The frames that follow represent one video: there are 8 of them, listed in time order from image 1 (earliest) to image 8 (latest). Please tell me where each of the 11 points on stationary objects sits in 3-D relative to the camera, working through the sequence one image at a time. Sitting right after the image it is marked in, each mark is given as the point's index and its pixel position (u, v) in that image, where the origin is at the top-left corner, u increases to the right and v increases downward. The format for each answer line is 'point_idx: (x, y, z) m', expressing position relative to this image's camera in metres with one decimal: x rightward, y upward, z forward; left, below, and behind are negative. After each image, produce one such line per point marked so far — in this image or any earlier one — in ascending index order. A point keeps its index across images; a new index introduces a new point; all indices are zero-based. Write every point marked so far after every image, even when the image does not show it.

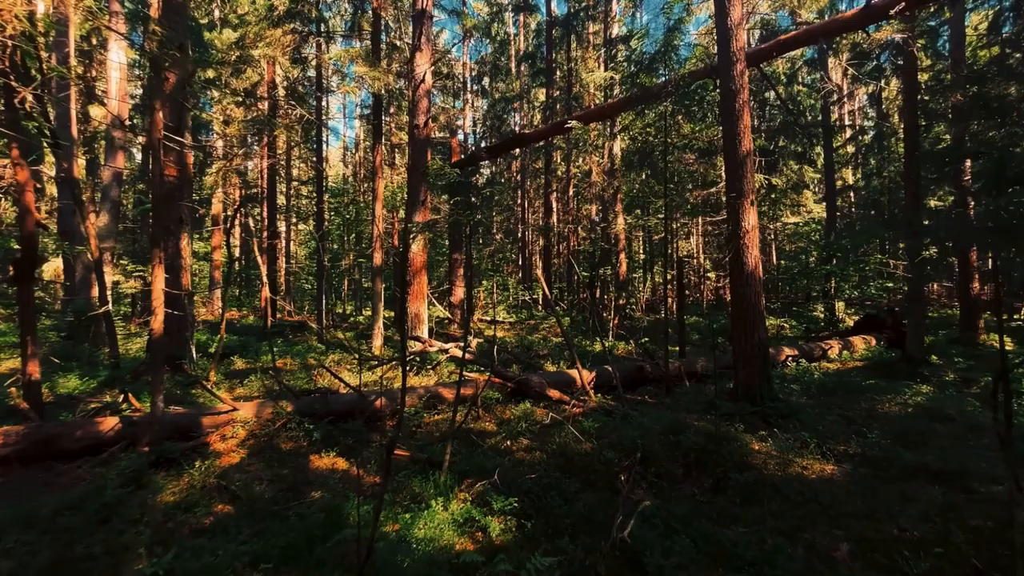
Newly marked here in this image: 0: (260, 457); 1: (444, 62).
0: (-3.1, -2.1, +5.8) m
1: (-2.3, +7.7, +16.4) m
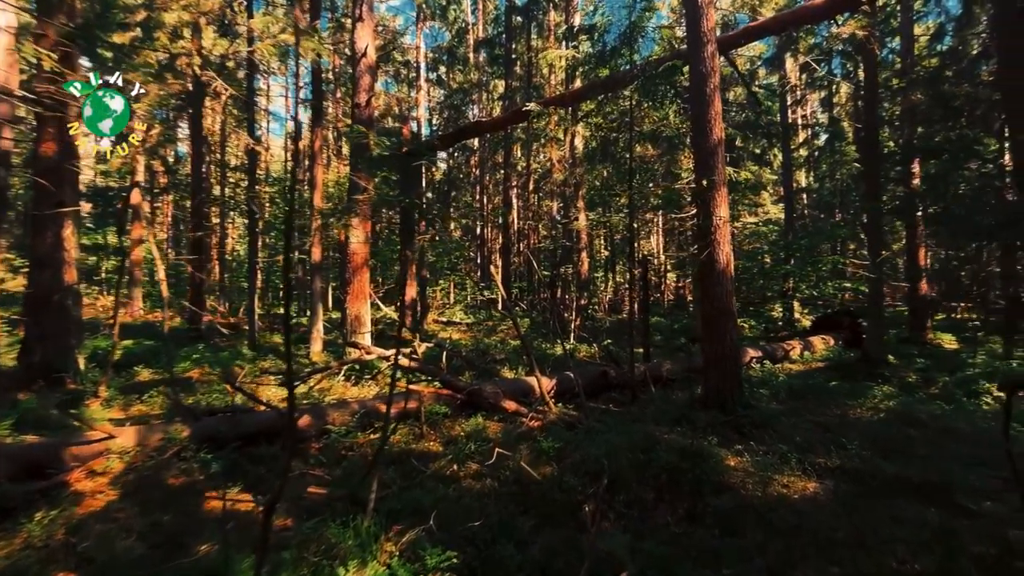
0: (-3.6, -2.0, +4.6) m
1: (-3.7, +7.7, +15.2) m
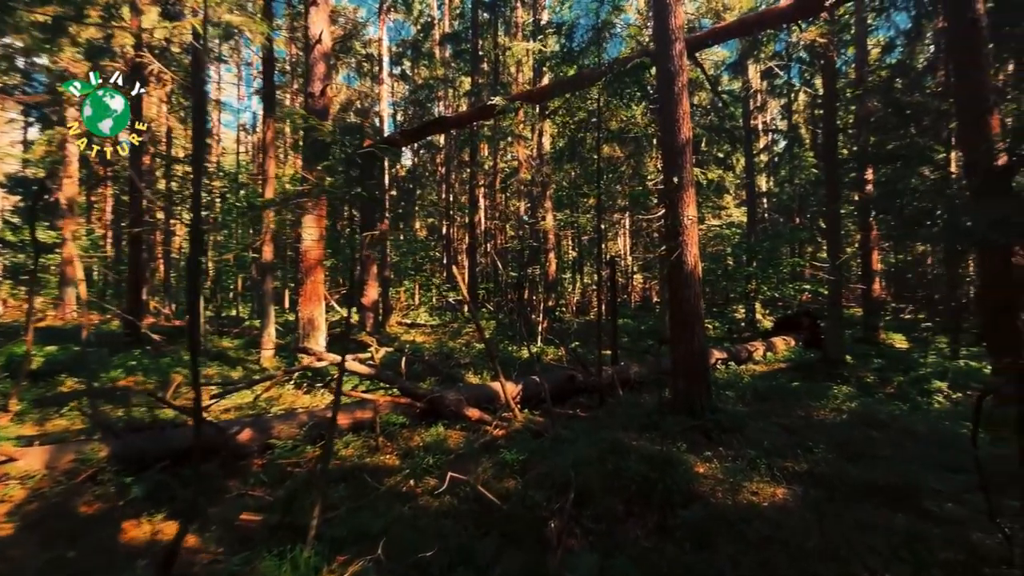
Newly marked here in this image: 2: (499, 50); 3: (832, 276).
0: (-4.0, -2.0, +4.0) m
1: (-4.7, +7.7, +14.6) m
2: (-0.4, +7.9, +15.9) m
3: (+9.7, +0.3, +14.5) m
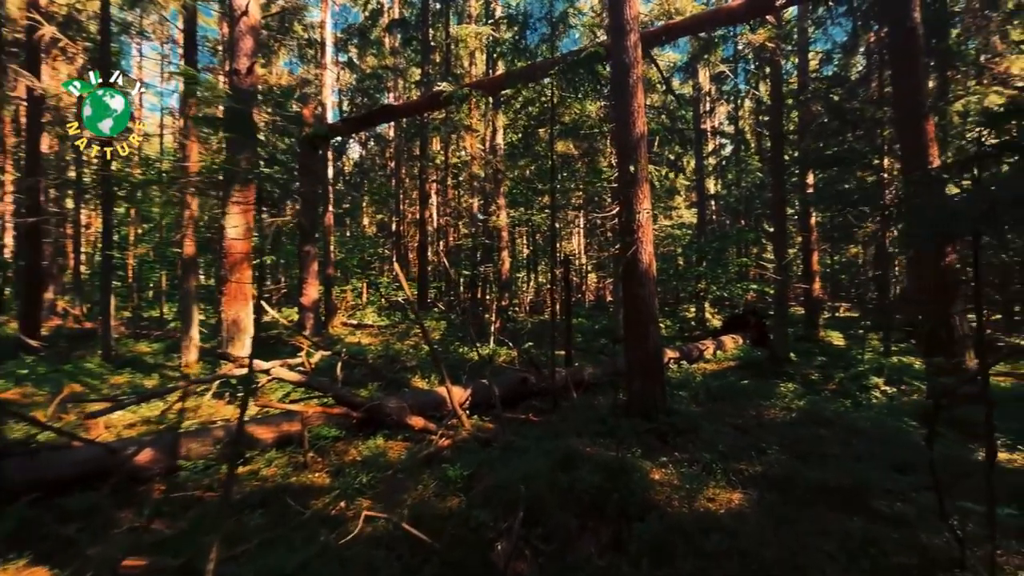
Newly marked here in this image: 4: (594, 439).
0: (-4.4, -2.0, +3.2) m
1: (-6.1, +7.7, +13.6) m
2: (-2.0, +7.9, +15.3) m
3: (+8.3, +0.4, +14.9) m
4: (+1.2, -2.1, +6.8) m
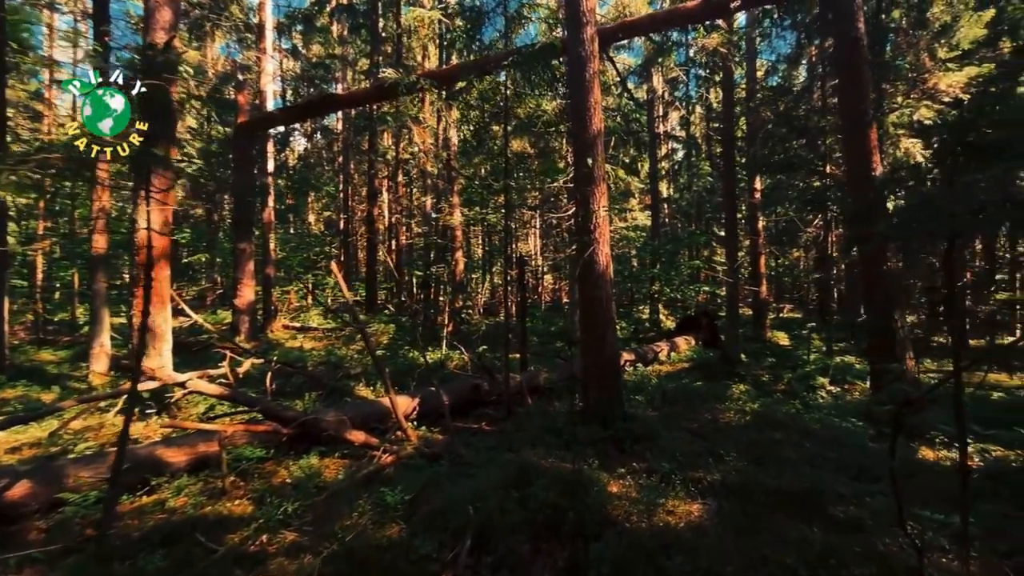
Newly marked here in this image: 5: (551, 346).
0: (-4.7, -2.0, +2.3) m
1: (-7.3, +7.7, +12.6) m
2: (-3.4, +7.9, +14.7) m
3: (+6.9, +0.3, +15.1) m
4: (+0.5, -2.1, +6.4) m
5: (+1.1, -1.6, +13.0) m
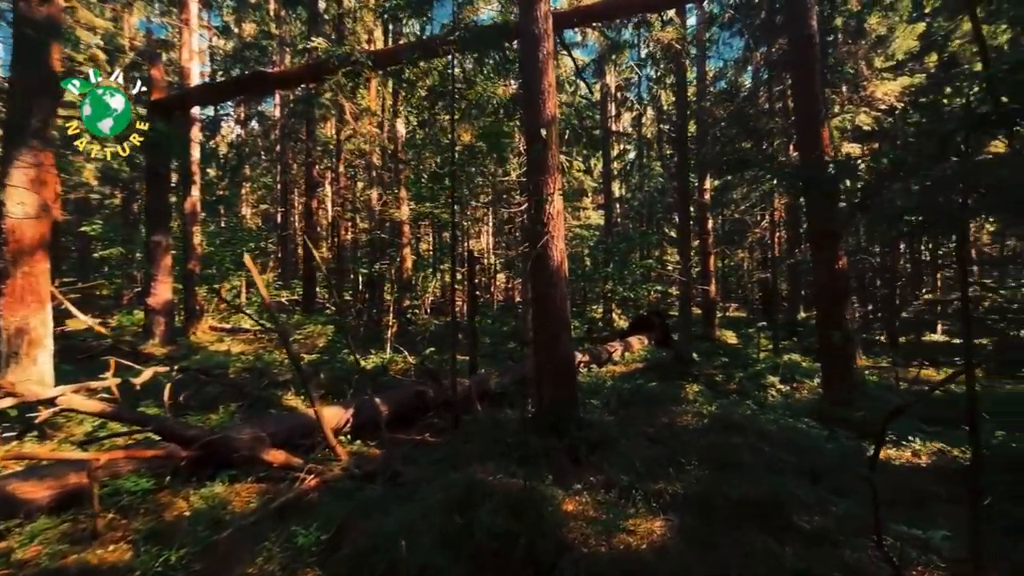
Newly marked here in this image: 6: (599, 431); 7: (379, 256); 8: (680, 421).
0: (-5.0, -2.0, +1.3) m
1: (-8.5, +7.7, +11.2) m
2: (-4.8, +7.9, +13.7) m
3: (+5.3, +0.3, +15.1) m
4: (-0.2, -2.1, +5.8) m
5: (-0.2, -1.5, +12.4) m
6: (+1.2, -2.0, +6.5) m
7: (-3.9, +0.9, +14.1) m
8: (+2.7, -2.2, +7.7) m
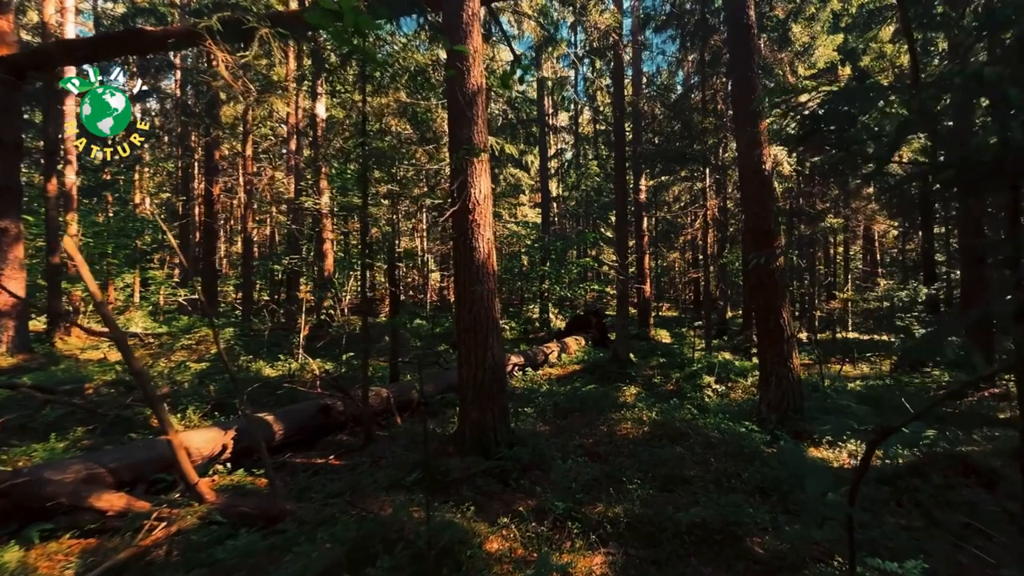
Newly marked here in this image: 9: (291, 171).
0: (-5.2, -1.9, -0.2) m
1: (-10.0, +7.8, +9.2) m
2: (-6.6, +8.0, +12.1) m
3: (+3.3, +0.4, +14.8) m
4: (-1.0, -2.1, +4.9) m
5: (-1.9, -1.5, +11.4) m
6: (+0.2, -1.9, +5.7) m
7: (-5.7, +1.0, +12.6) m
8: (+1.6, -2.1, +7.1) m
9: (-6.1, +3.3, +13.3) m
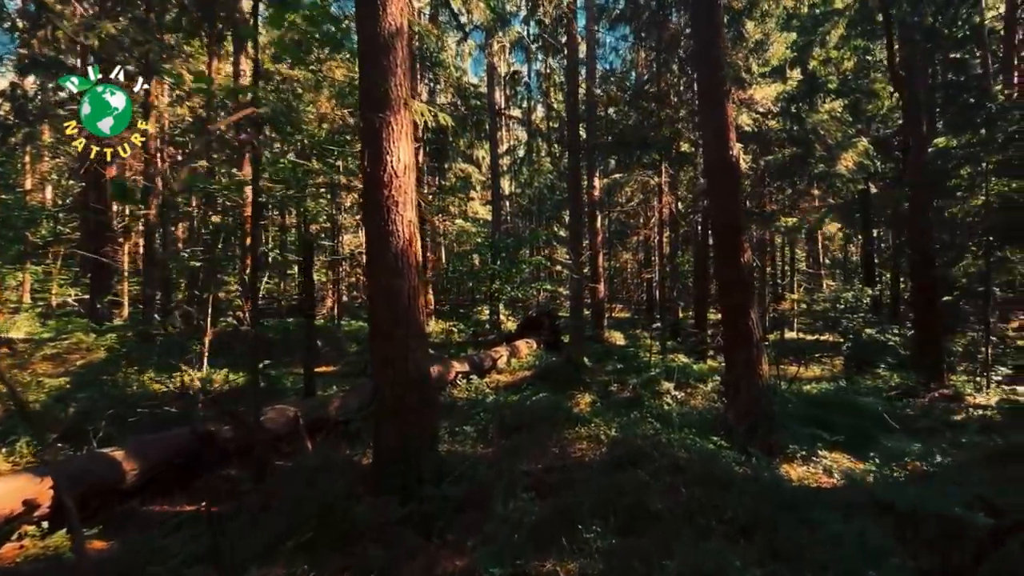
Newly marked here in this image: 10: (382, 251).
0: (-5.3, -1.8, -1.8) m
1: (-10.9, +7.8, +7.2) m
2: (-7.8, +8.0, +10.4) m
3: (+1.8, +0.4, +14.0) m
4: (-1.6, -2.0, +3.7) m
5: (-3.1, -1.5, +10.1) m
6: (-0.4, -1.9, +4.6) m
7: (-7.0, +1.0, +11.0) m
8: (+0.8, -2.1, +6.1) m
9: (-7.4, +3.3, +11.6) m
10: (-1.2, +0.4, +4.6) m
